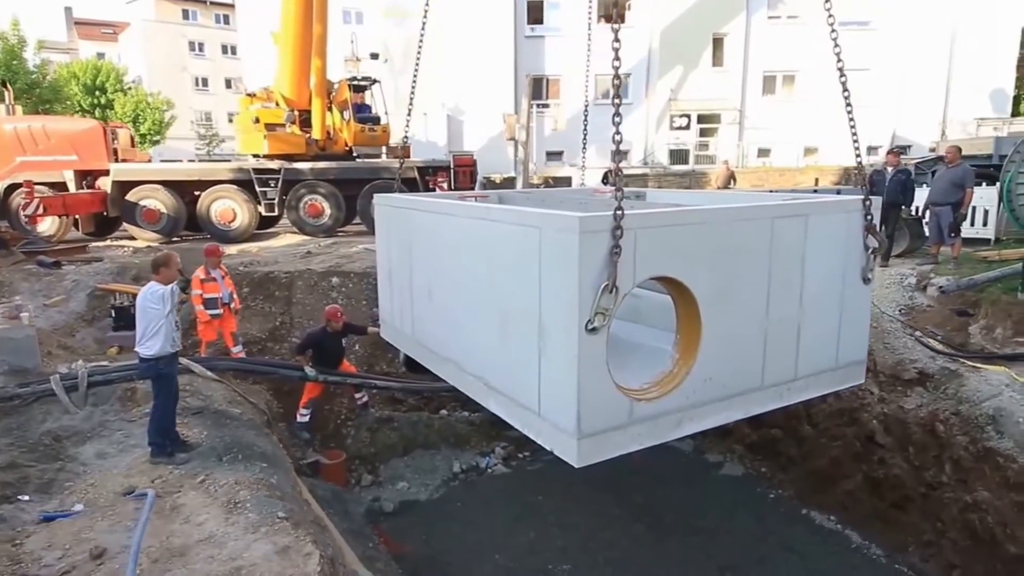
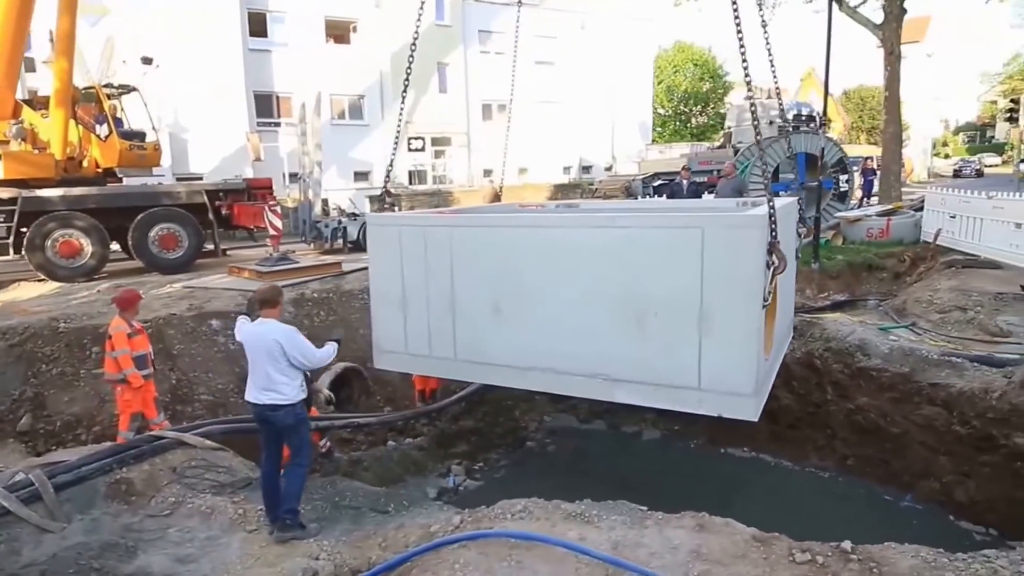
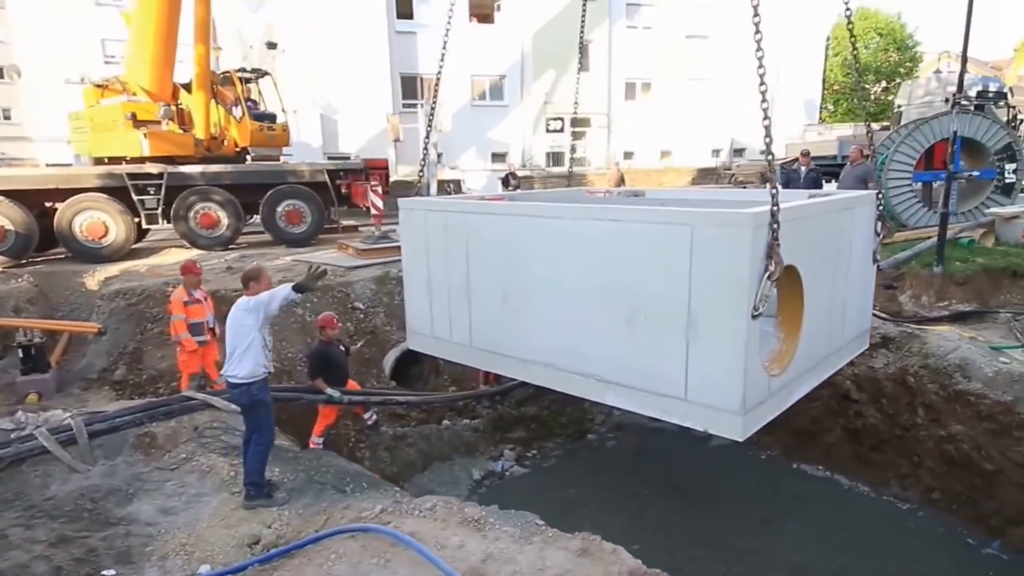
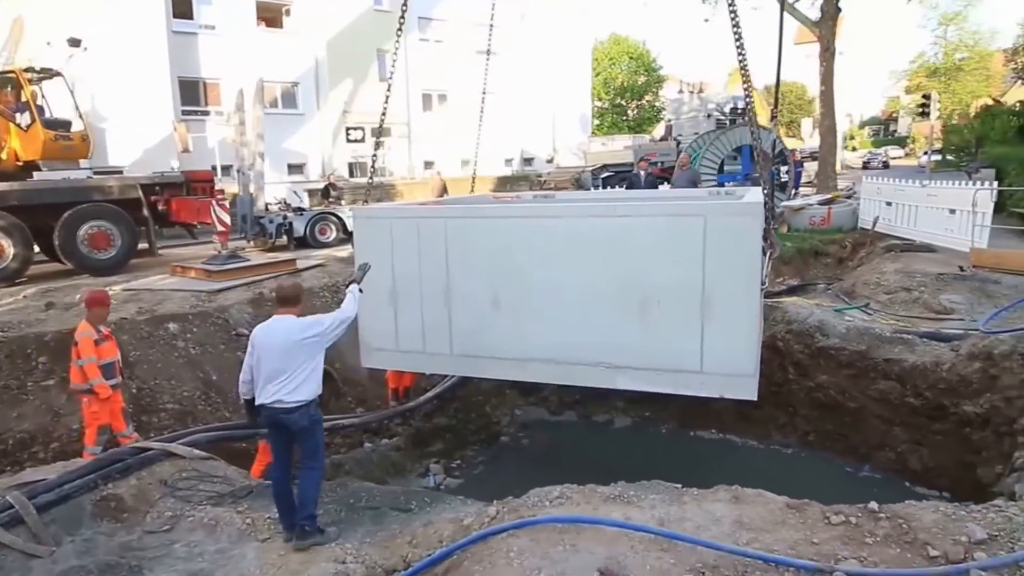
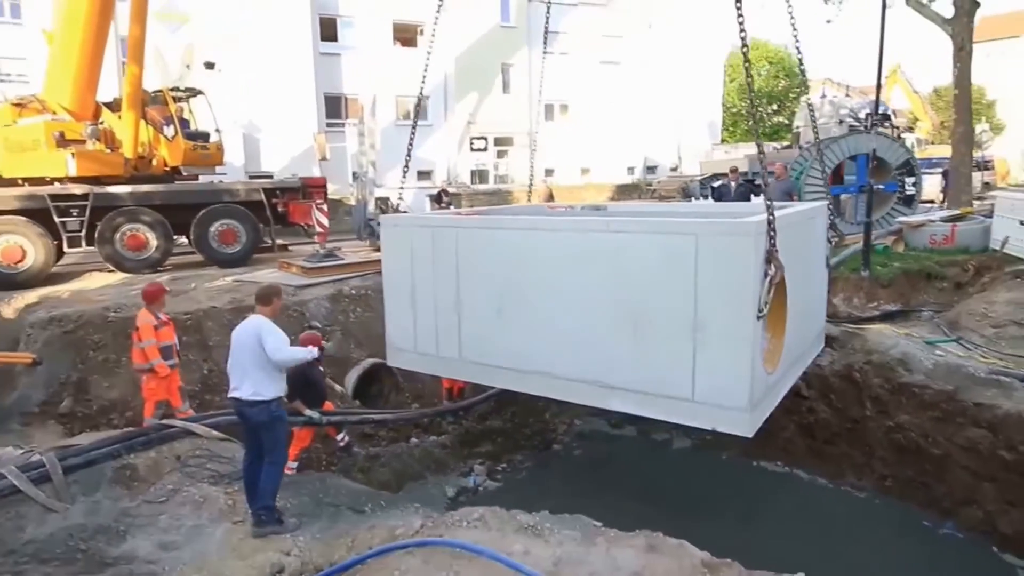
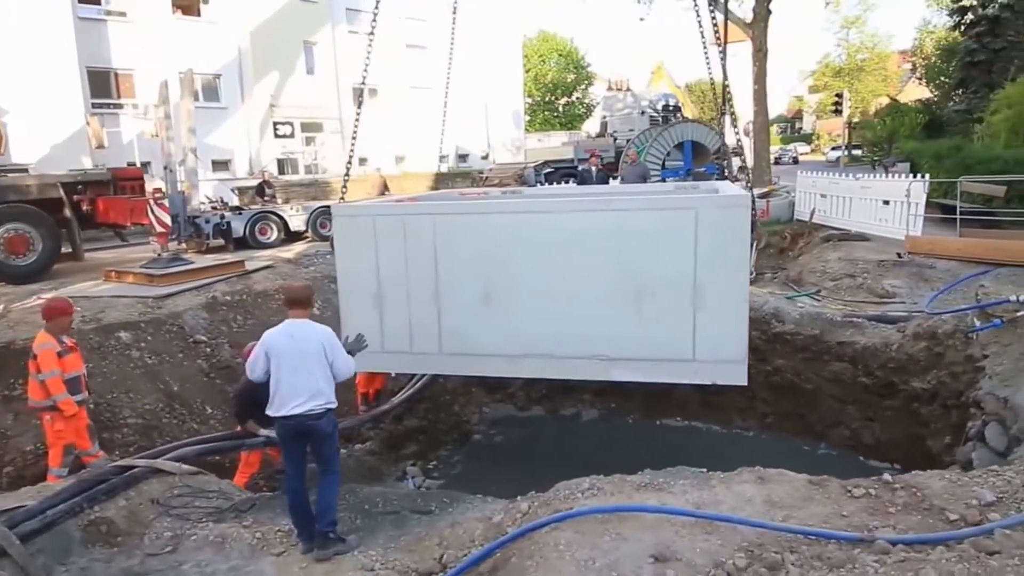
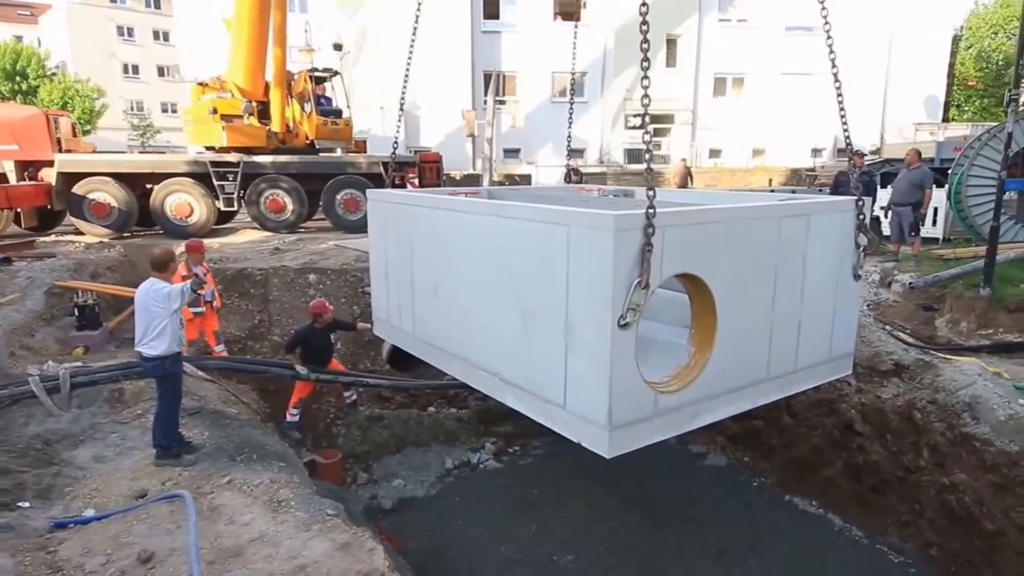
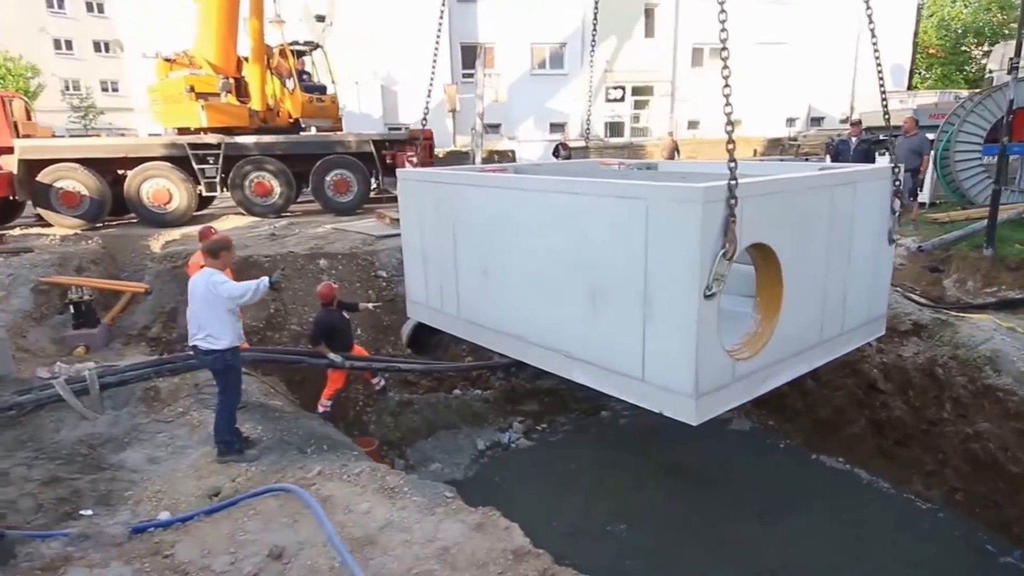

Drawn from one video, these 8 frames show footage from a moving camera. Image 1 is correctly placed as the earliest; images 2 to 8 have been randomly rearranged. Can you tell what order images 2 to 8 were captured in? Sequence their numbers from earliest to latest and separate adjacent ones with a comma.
7, 8, 3, 5, 2, 4, 6
